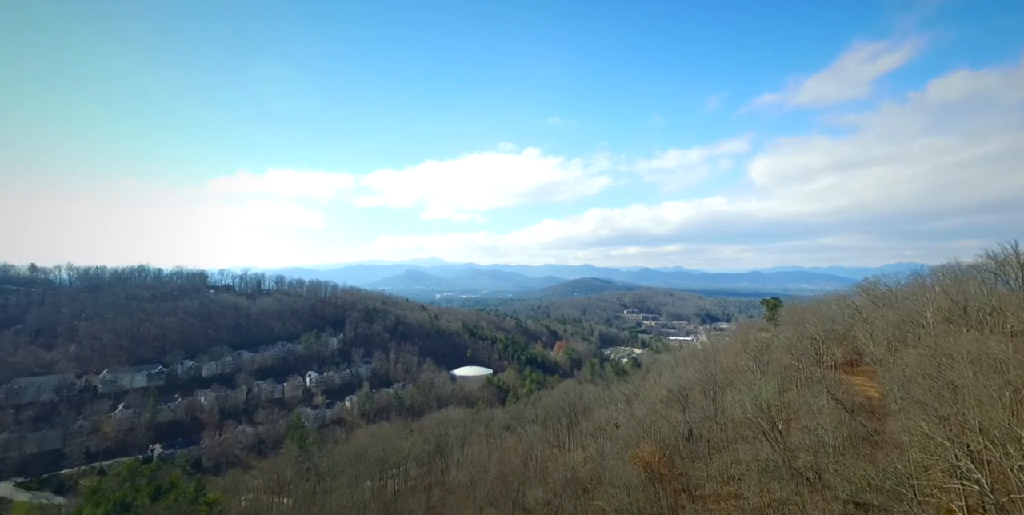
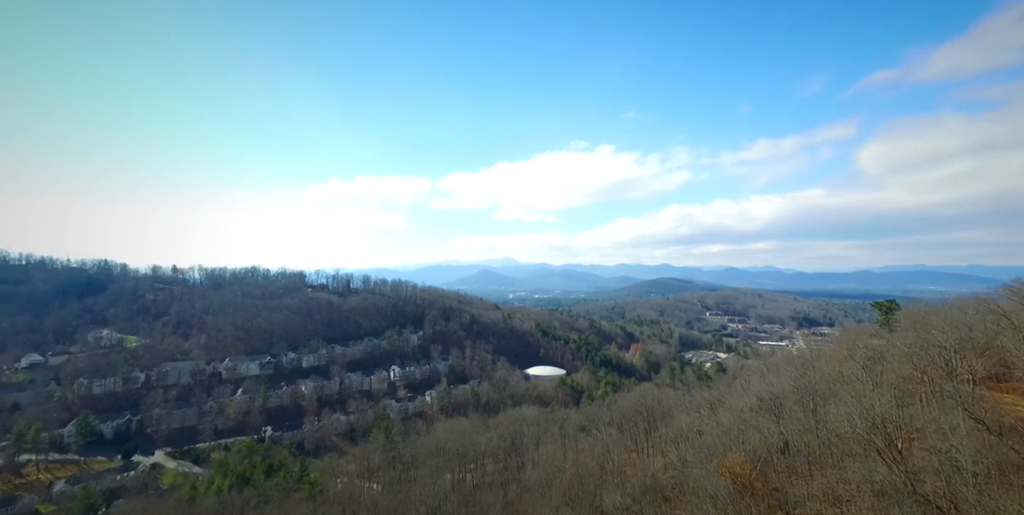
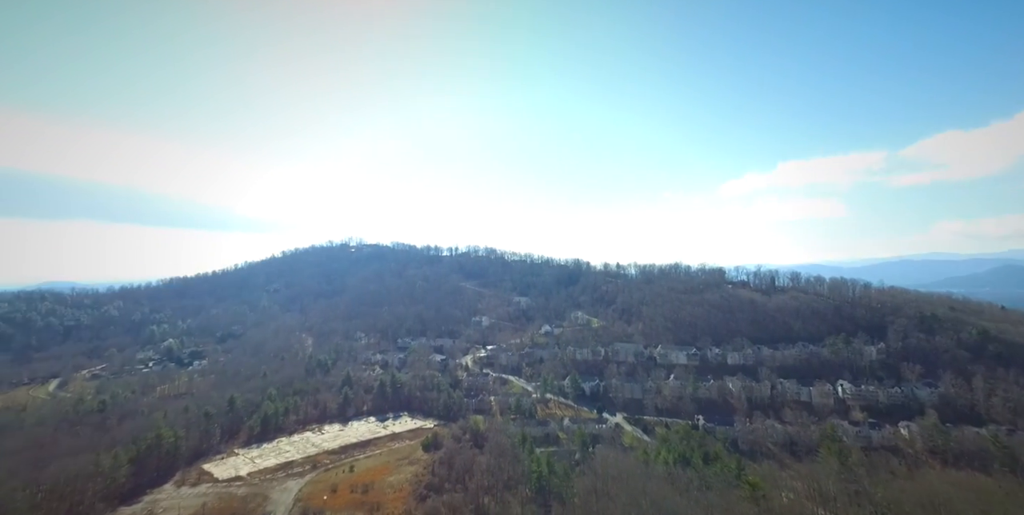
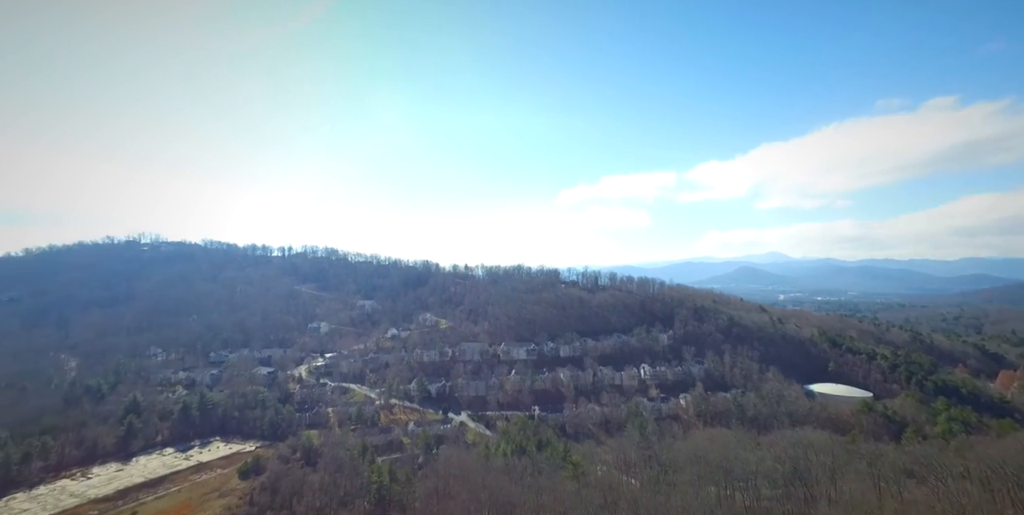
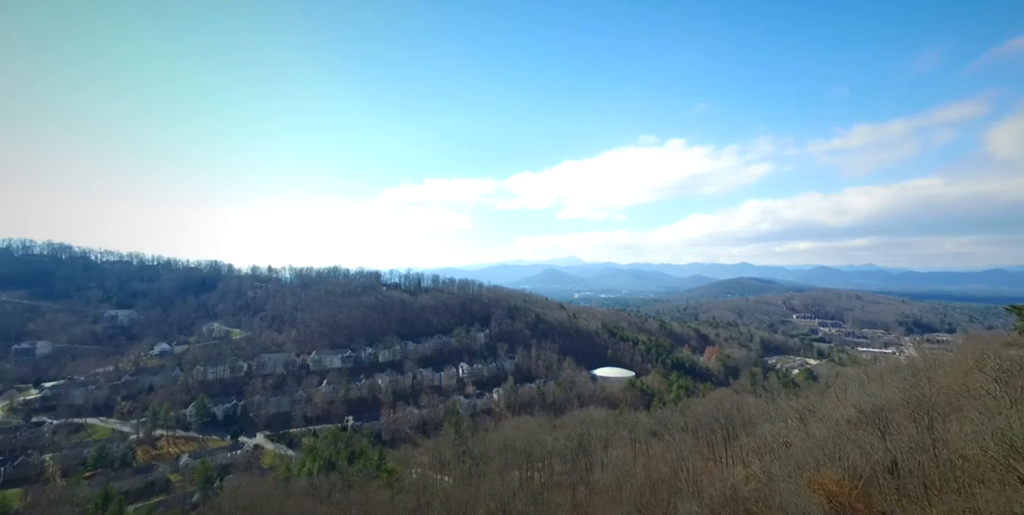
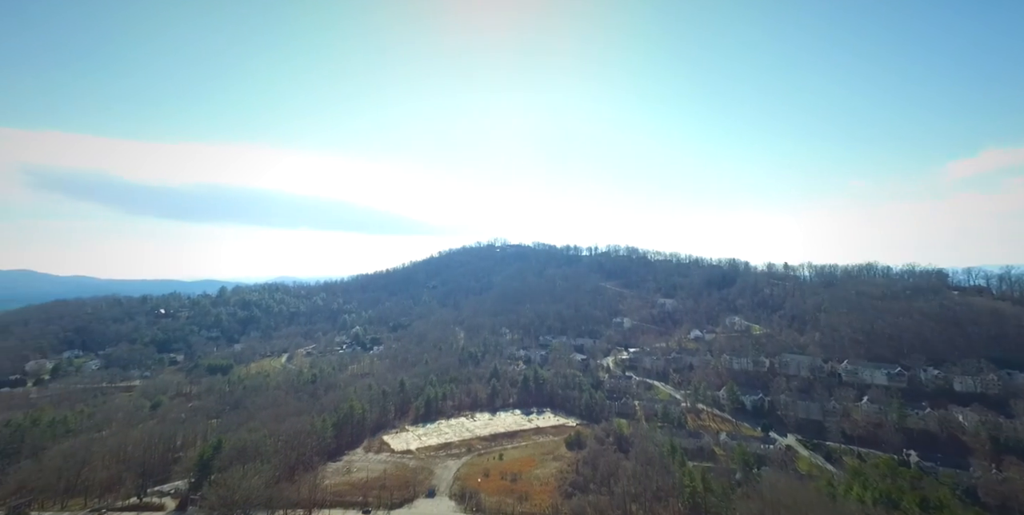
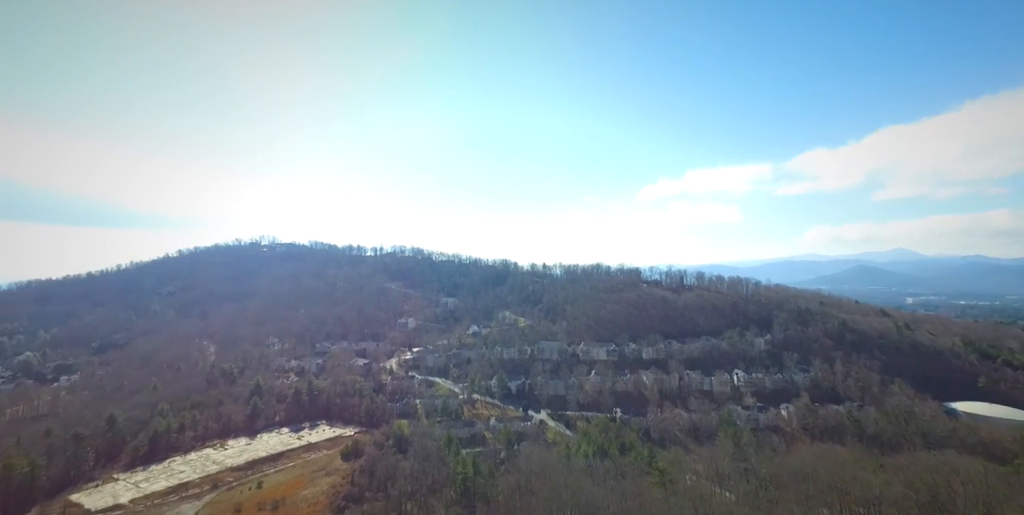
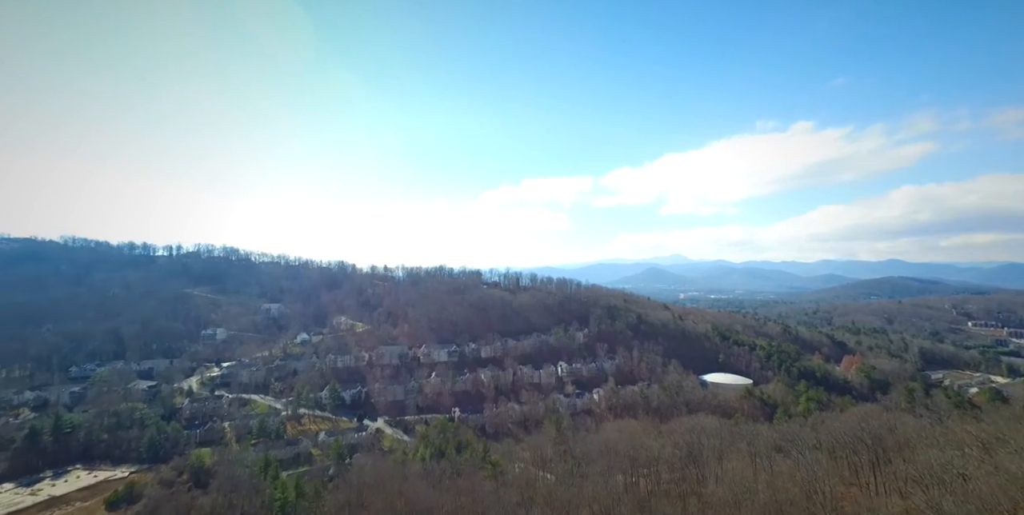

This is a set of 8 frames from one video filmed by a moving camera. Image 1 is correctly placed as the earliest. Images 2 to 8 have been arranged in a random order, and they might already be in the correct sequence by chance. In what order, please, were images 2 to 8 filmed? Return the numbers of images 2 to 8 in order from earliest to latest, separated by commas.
2, 5, 8, 4, 7, 3, 6
